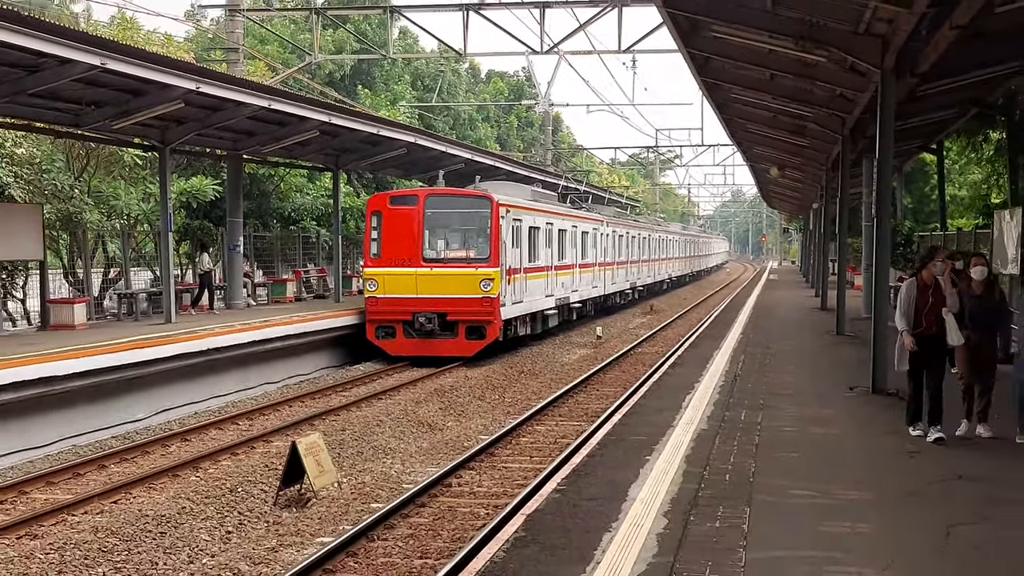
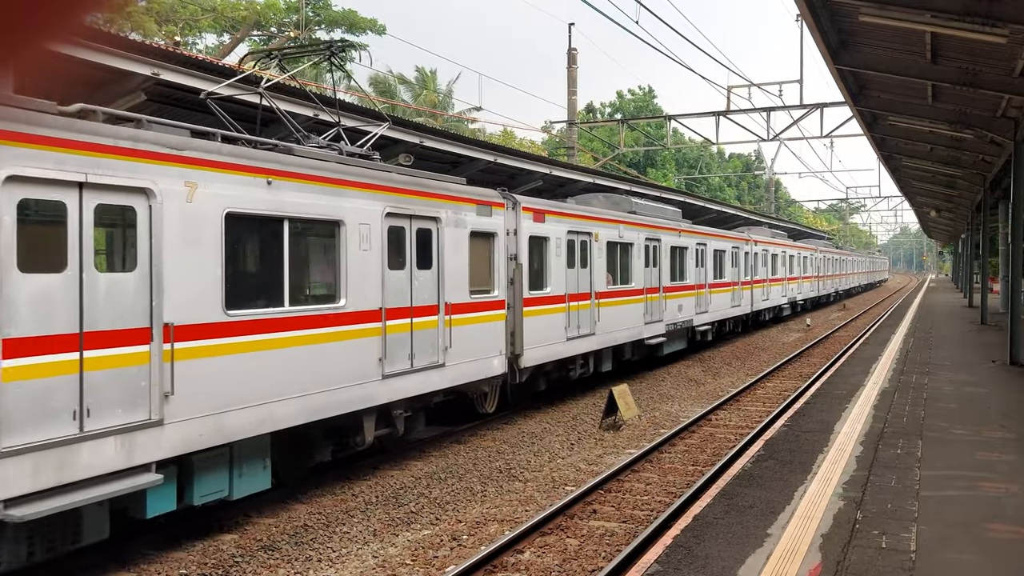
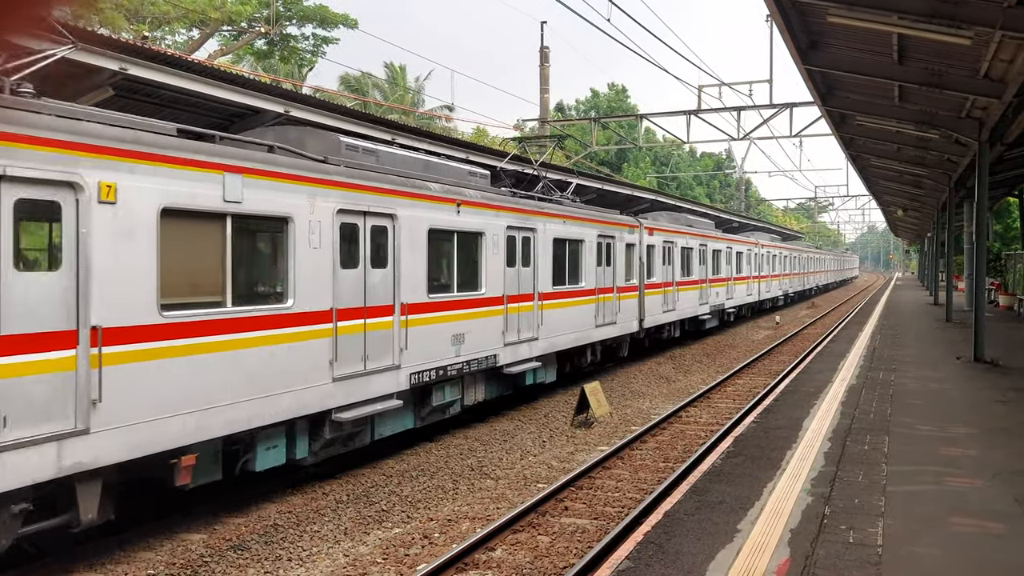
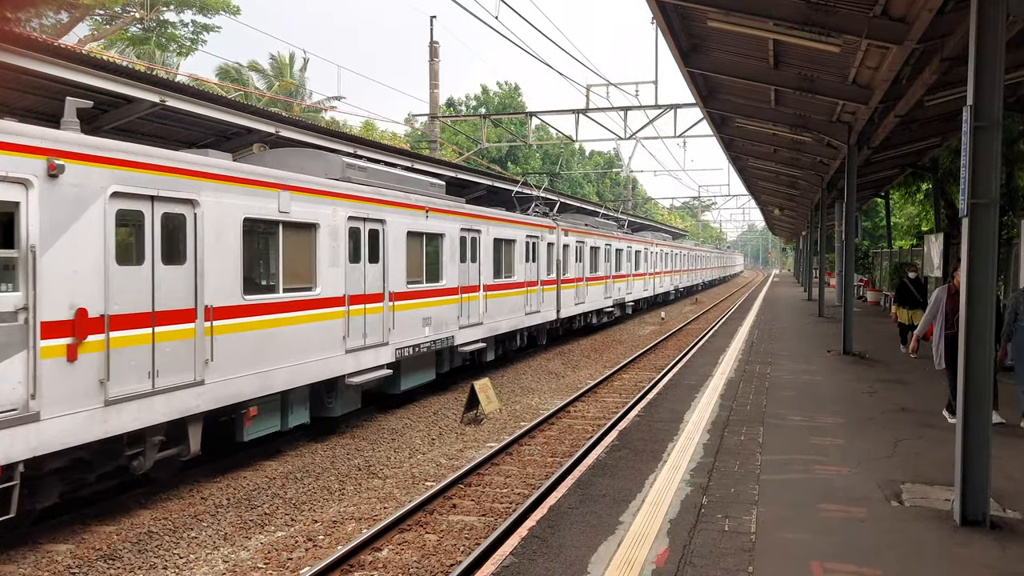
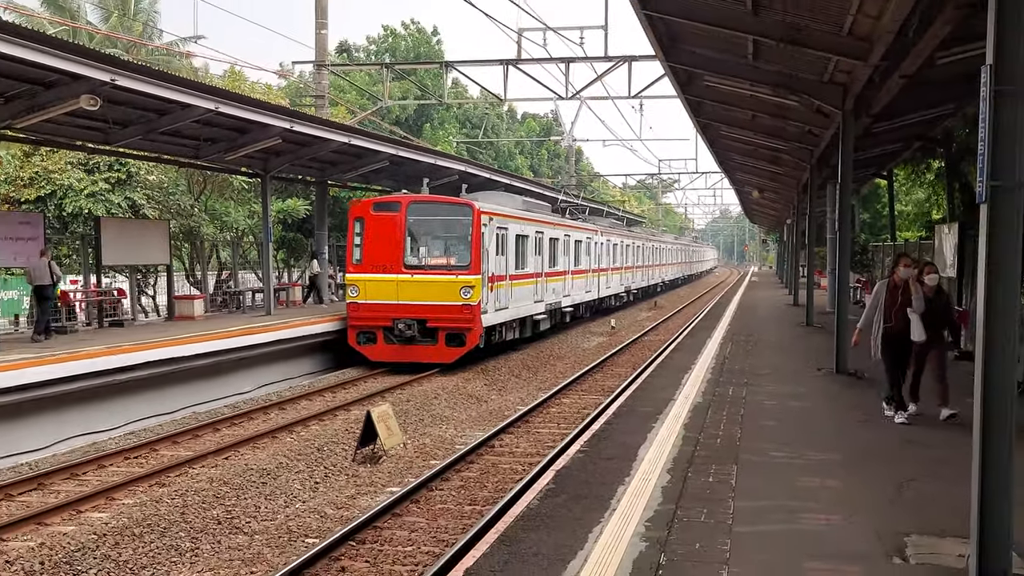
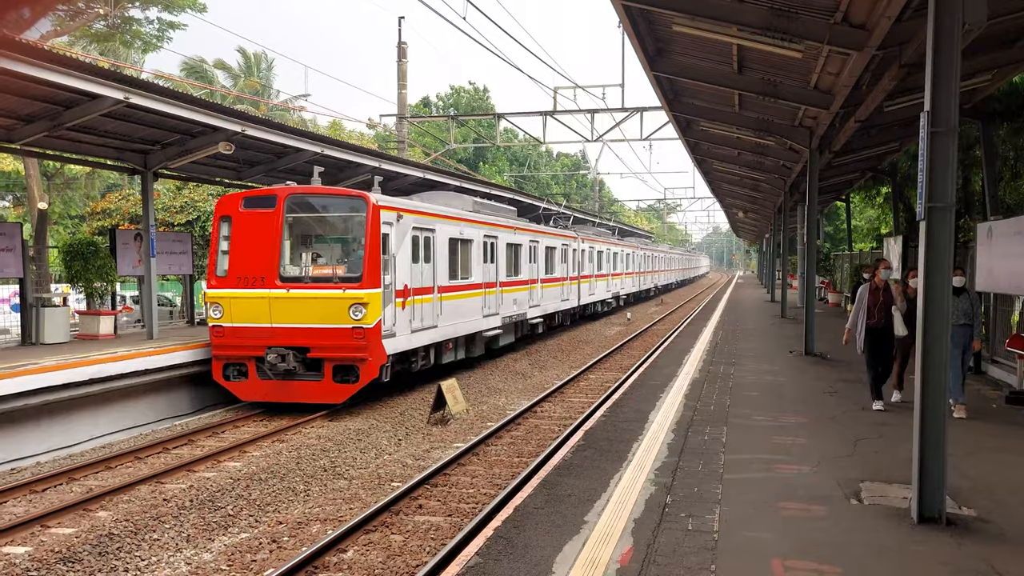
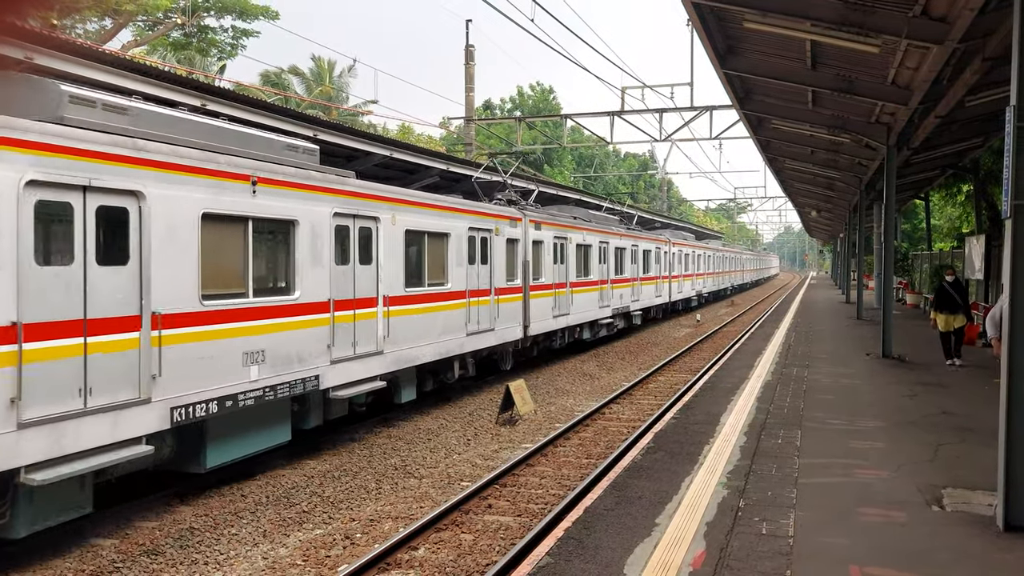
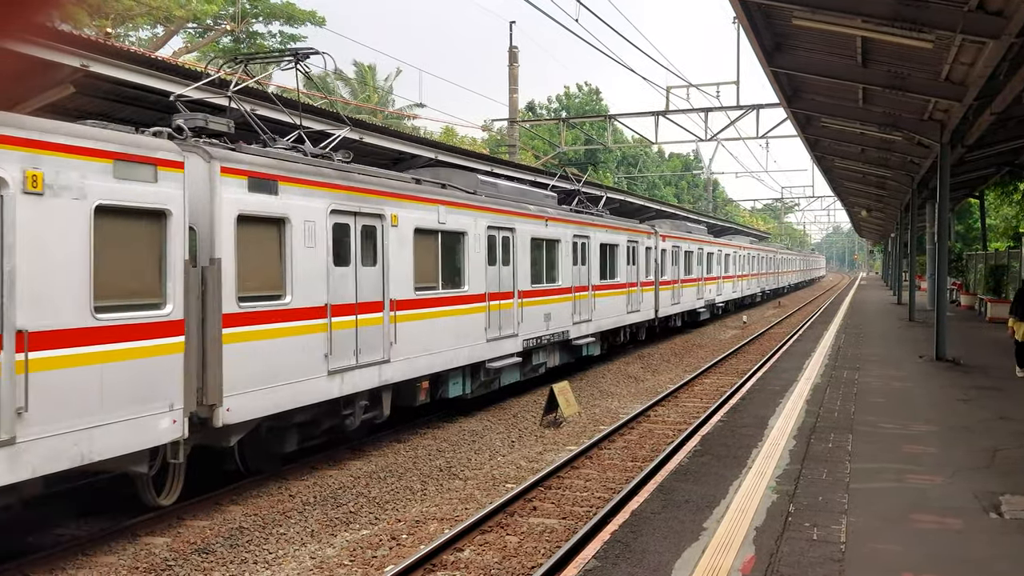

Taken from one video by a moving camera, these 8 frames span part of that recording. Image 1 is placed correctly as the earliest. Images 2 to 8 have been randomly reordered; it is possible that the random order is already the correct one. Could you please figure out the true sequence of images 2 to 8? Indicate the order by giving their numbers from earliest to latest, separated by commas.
5, 6, 4, 7, 8, 3, 2
